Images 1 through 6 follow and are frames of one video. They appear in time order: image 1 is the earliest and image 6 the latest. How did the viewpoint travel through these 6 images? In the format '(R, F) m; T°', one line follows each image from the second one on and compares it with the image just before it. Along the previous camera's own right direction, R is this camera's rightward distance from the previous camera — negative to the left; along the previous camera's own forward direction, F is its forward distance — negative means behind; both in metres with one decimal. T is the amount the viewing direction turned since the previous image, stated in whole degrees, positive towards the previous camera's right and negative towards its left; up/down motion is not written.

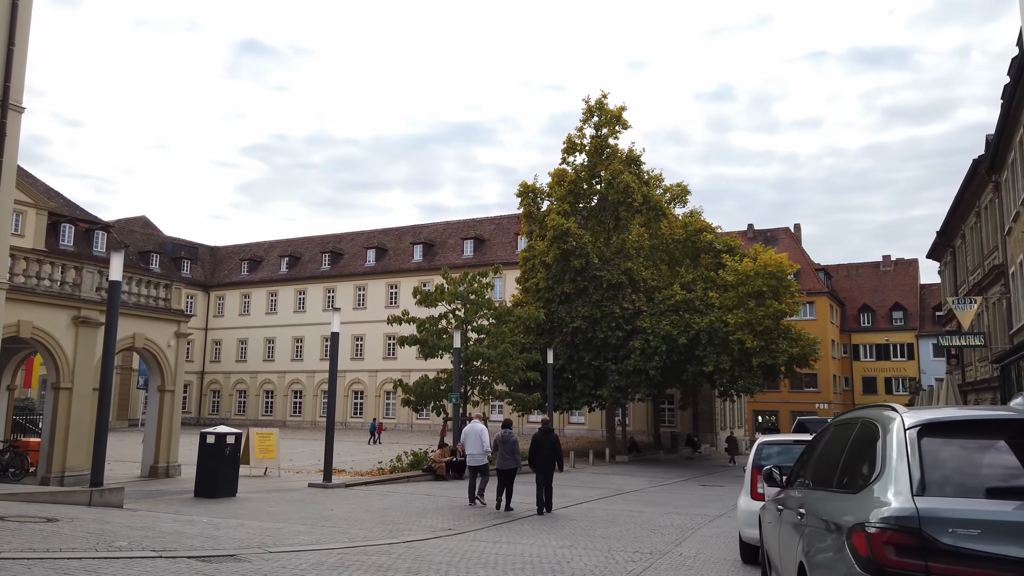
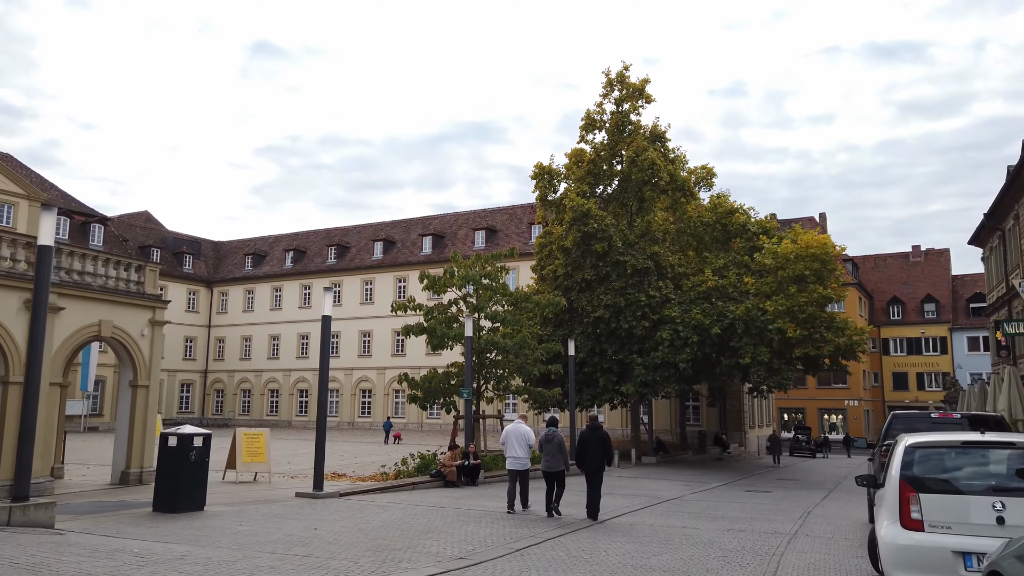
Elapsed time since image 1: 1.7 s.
(-0.2, +2.6) m; -1°
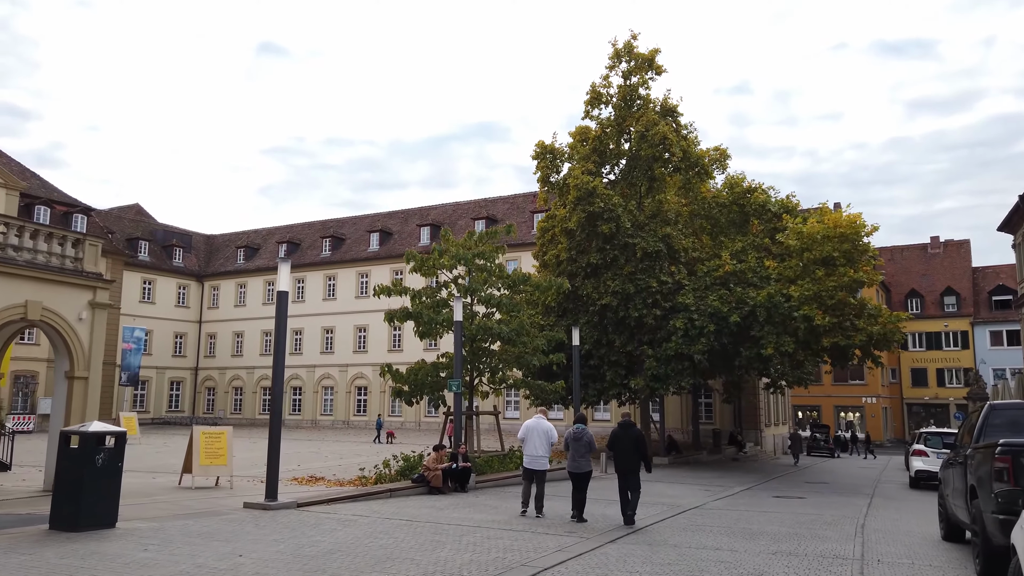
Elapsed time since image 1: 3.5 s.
(+0.2, +2.4) m; 0°
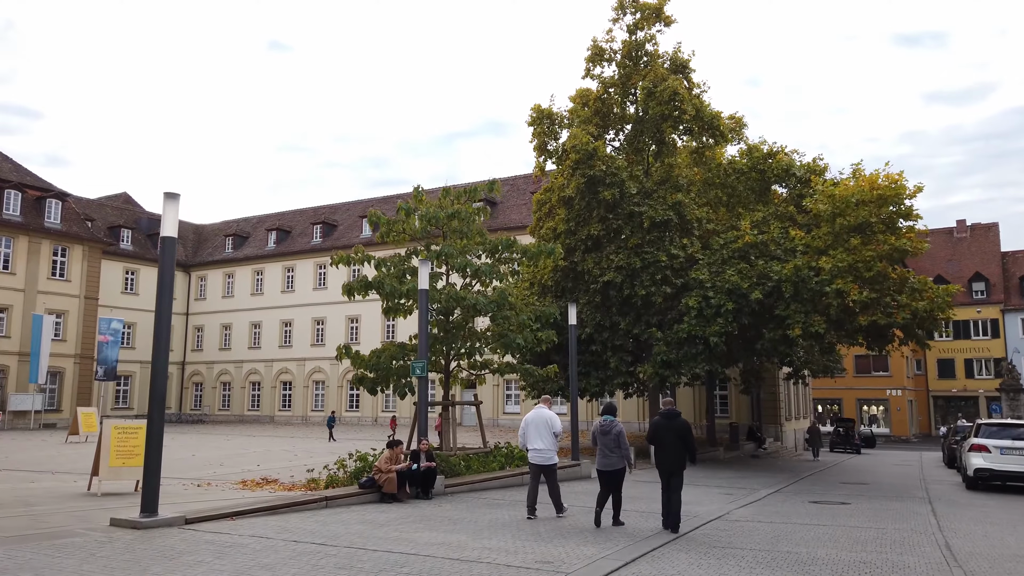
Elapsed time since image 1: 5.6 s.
(+0.6, +3.1) m; -1°
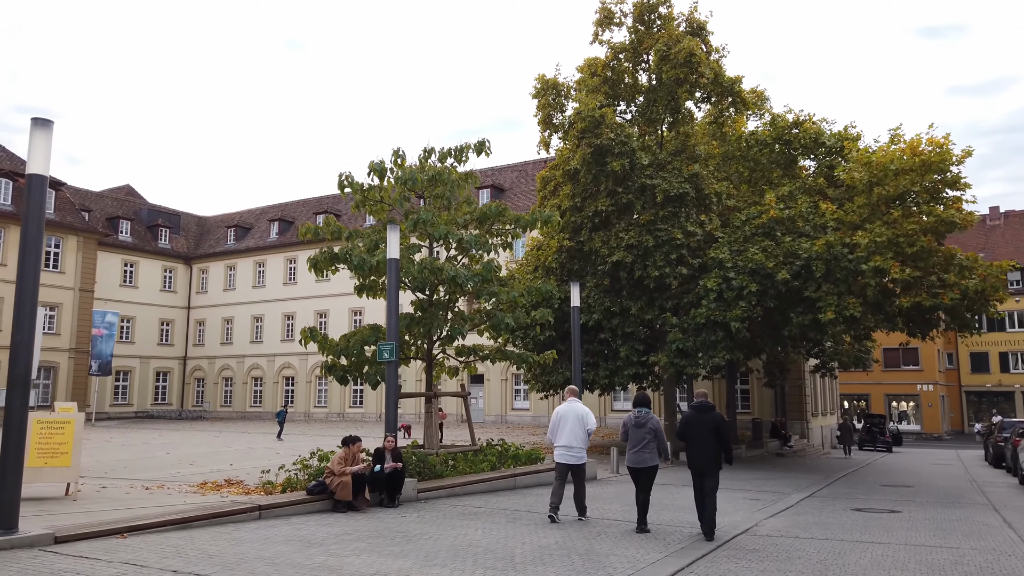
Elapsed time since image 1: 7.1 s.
(+0.5, +2.1) m; -1°
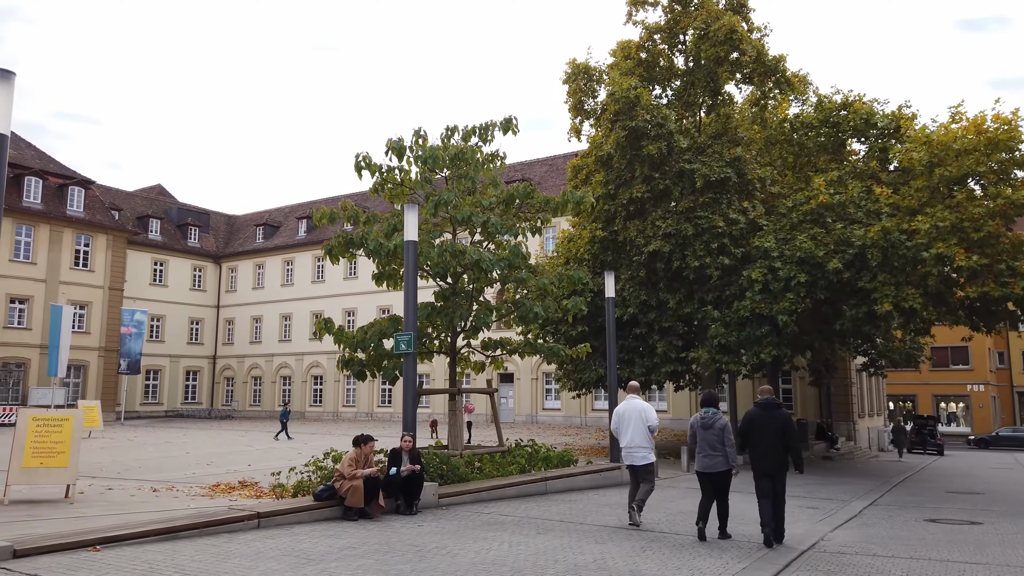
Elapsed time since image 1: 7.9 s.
(0.0, +1.1) m; -2°
